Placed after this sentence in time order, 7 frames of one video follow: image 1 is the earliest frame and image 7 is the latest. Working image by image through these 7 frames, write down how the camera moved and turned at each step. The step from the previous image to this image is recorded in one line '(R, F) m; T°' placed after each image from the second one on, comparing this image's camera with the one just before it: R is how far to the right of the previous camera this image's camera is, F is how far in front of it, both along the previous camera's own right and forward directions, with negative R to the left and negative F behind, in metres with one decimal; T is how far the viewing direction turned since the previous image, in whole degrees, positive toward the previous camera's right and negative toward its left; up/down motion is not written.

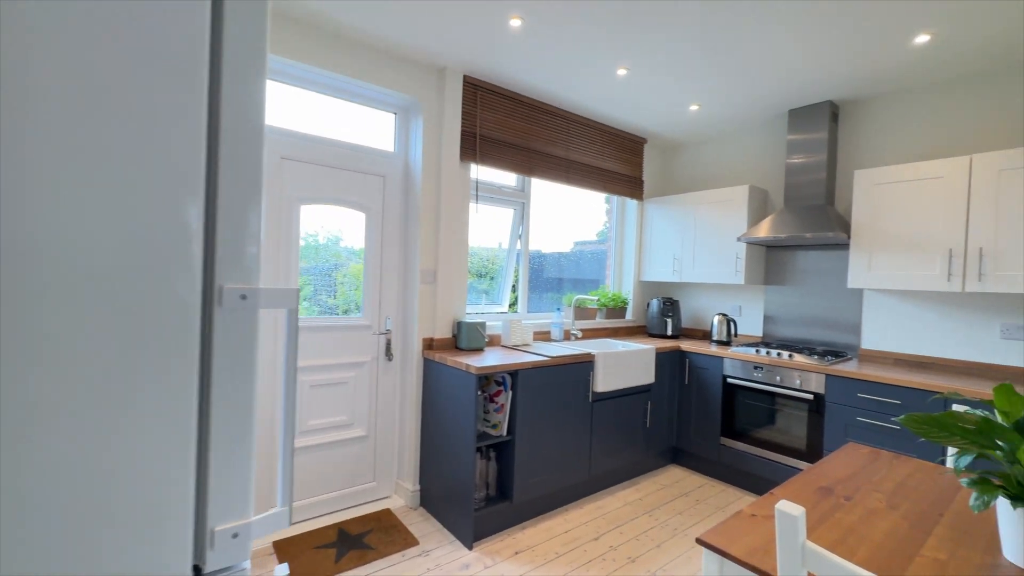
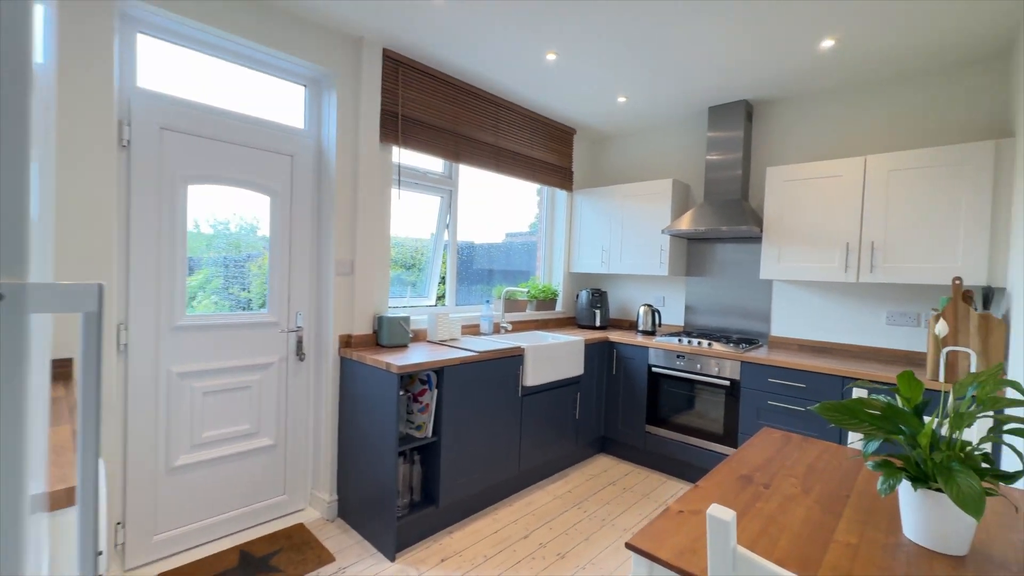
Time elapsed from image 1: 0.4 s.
(0.0, +0.1) m; +9°
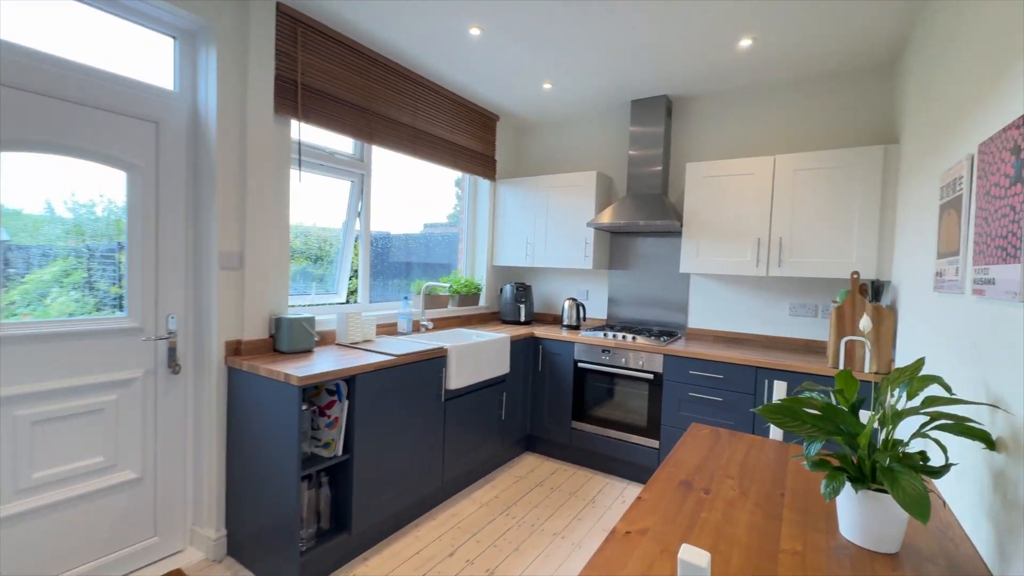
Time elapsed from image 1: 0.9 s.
(0.0, +0.2) m; +10°
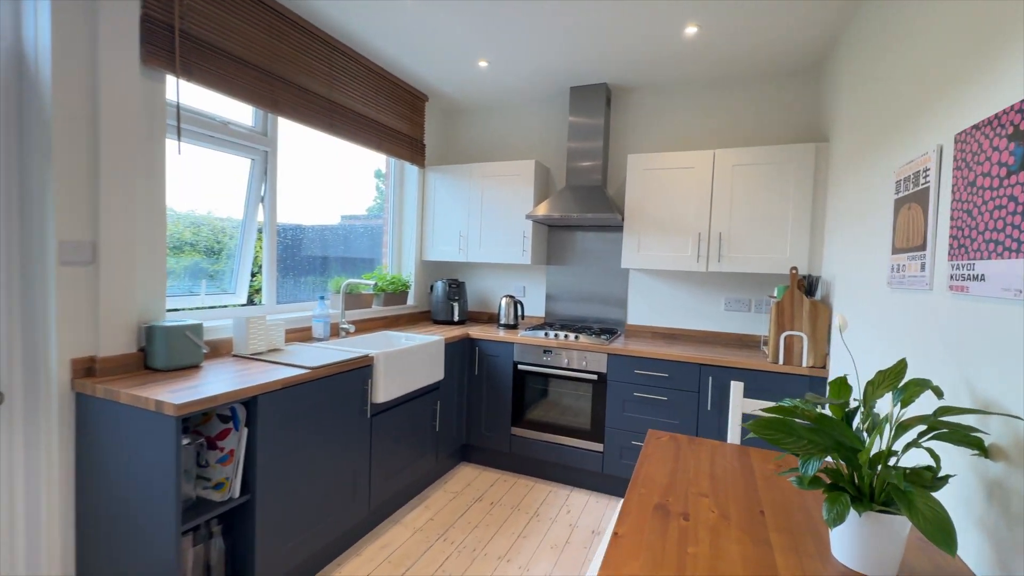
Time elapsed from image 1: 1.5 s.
(-0.1, +0.3) m; +10°
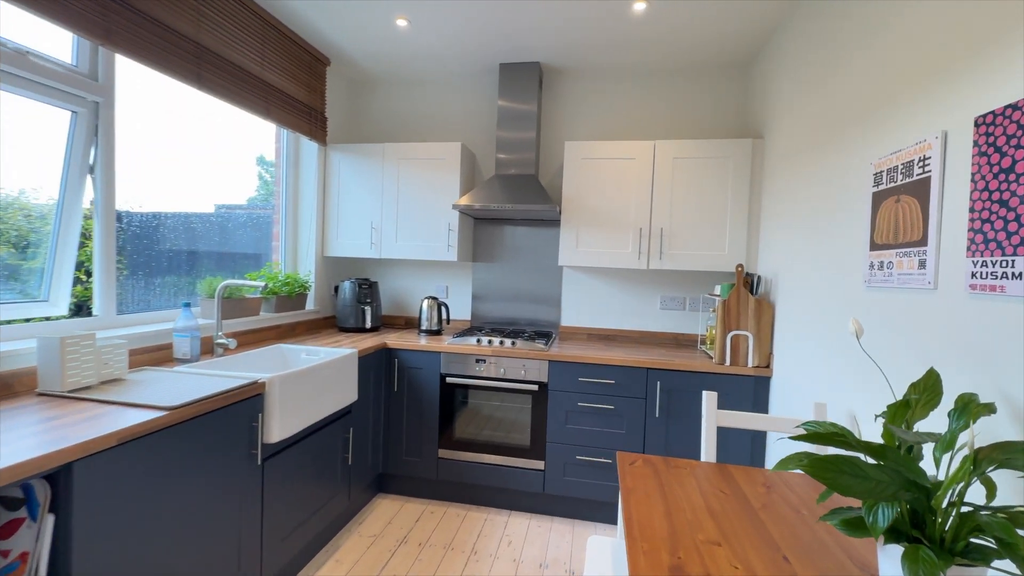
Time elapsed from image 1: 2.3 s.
(-0.1, +0.4) m; +13°
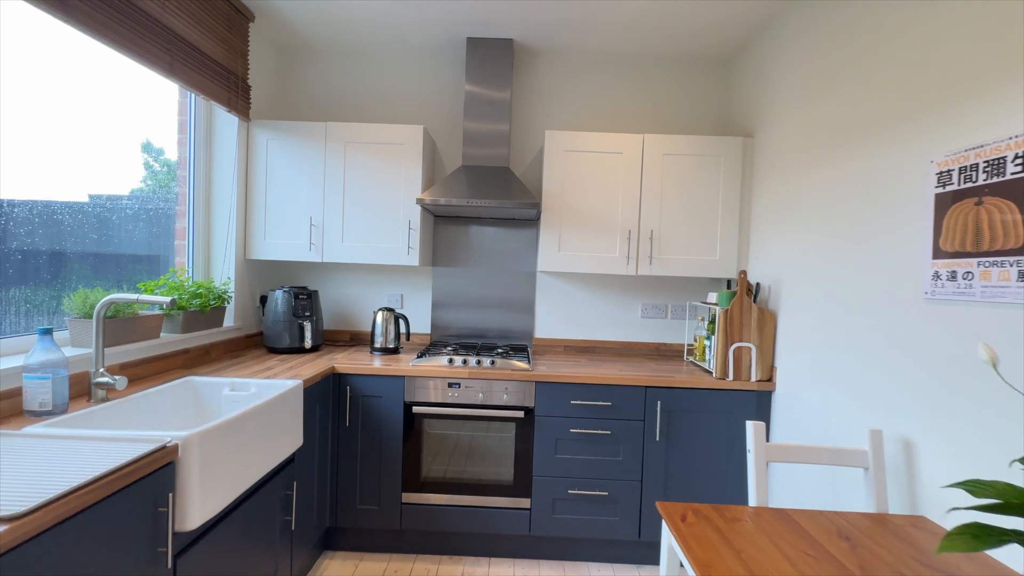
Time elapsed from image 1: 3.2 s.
(-0.3, +0.4) m; +10°
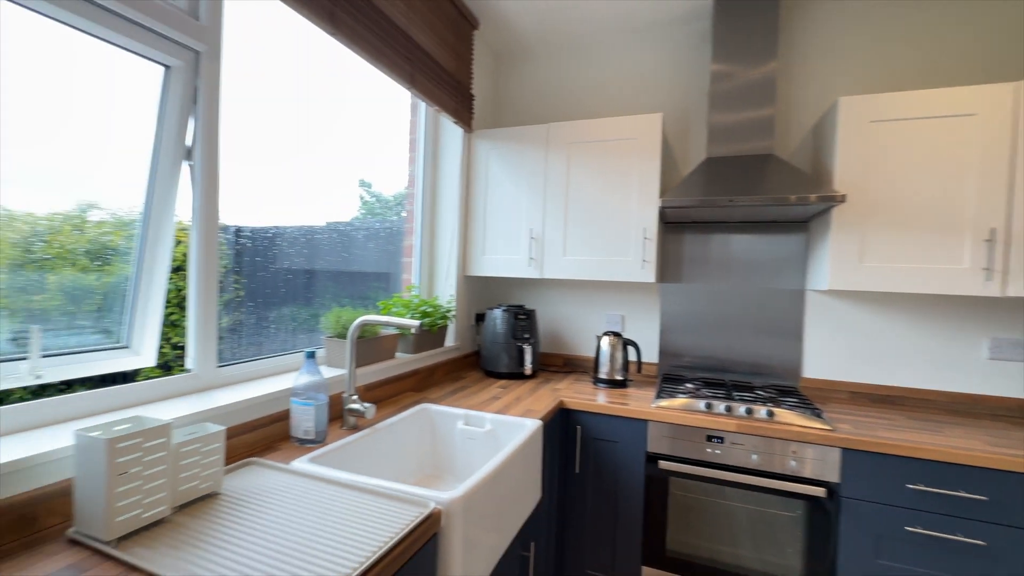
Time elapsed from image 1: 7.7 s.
(-0.4, +0.3) m; -20°
